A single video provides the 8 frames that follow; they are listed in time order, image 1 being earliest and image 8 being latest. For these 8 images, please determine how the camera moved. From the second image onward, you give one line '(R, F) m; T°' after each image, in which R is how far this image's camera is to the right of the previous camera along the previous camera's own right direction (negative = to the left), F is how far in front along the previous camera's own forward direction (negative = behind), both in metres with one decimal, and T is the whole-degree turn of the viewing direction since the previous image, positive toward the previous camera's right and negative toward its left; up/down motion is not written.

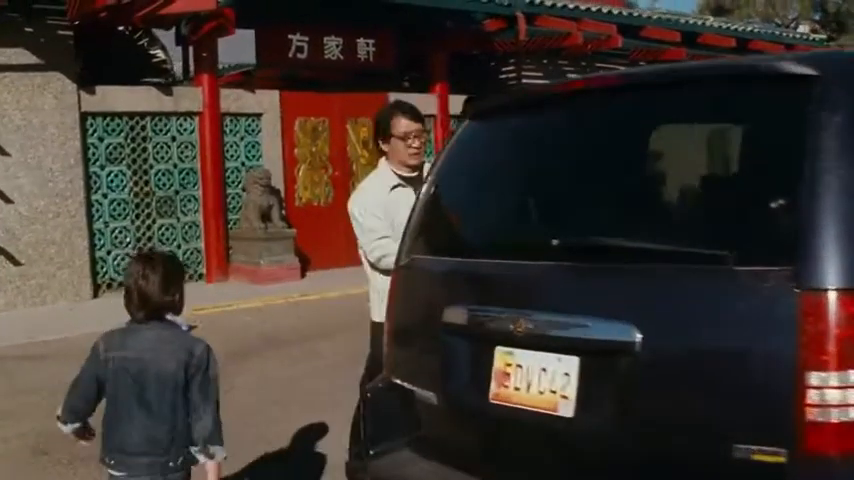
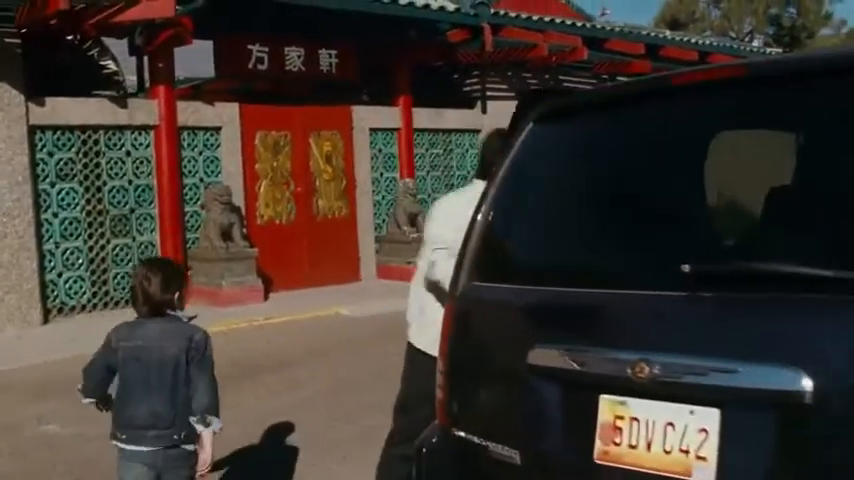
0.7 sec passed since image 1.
(-0.3, +0.6) m; +3°
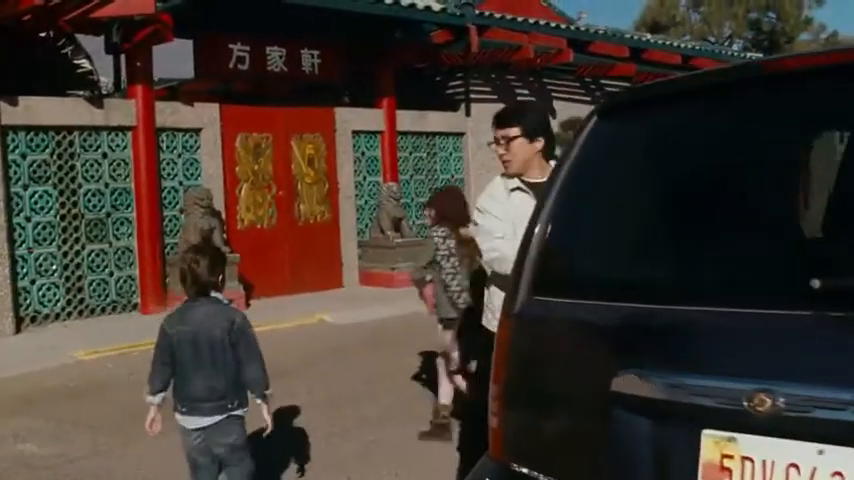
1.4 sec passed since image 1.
(-0.2, +0.4) m; +2°
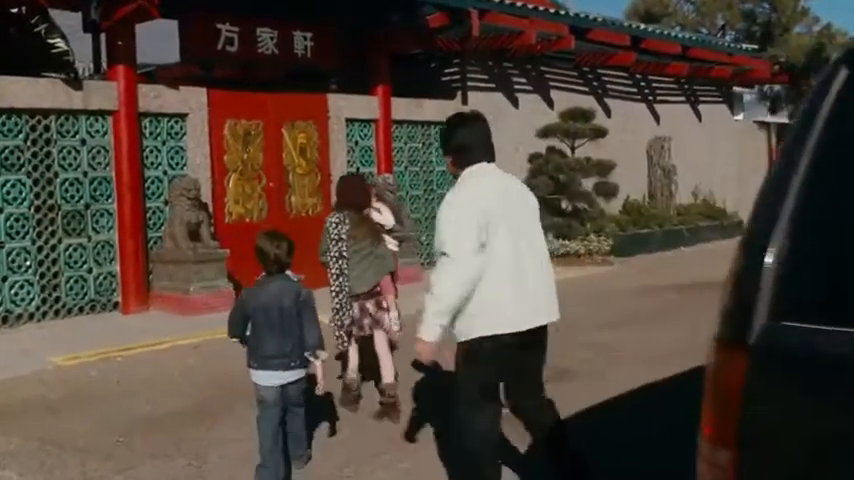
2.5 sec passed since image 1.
(-0.4, +0.8) m; +2°
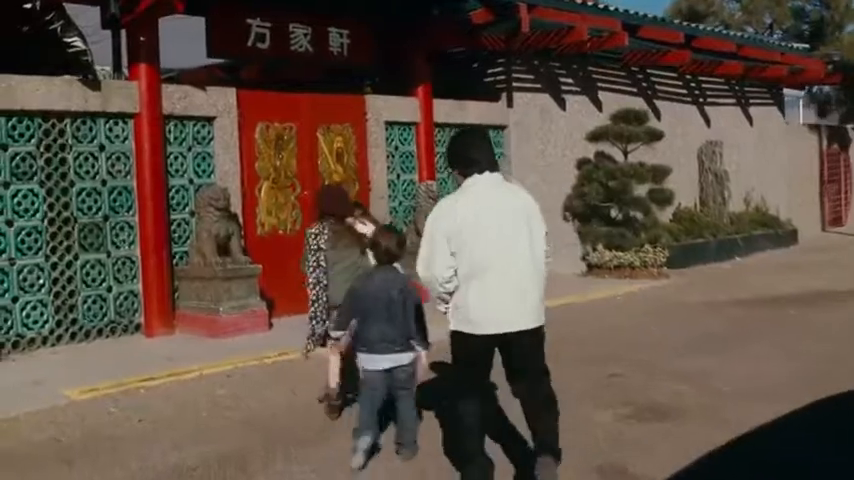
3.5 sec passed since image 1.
(-0.3, +1.0) m; -1°
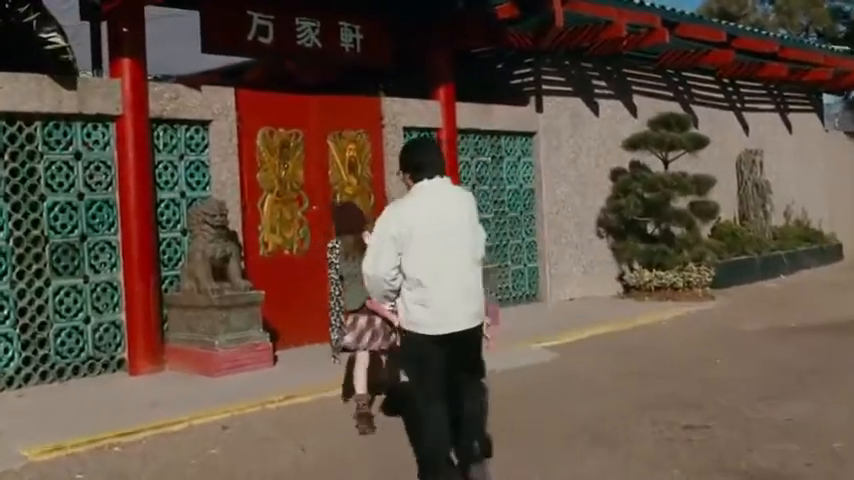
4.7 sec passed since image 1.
(-0.2, +1.4) m; 0°
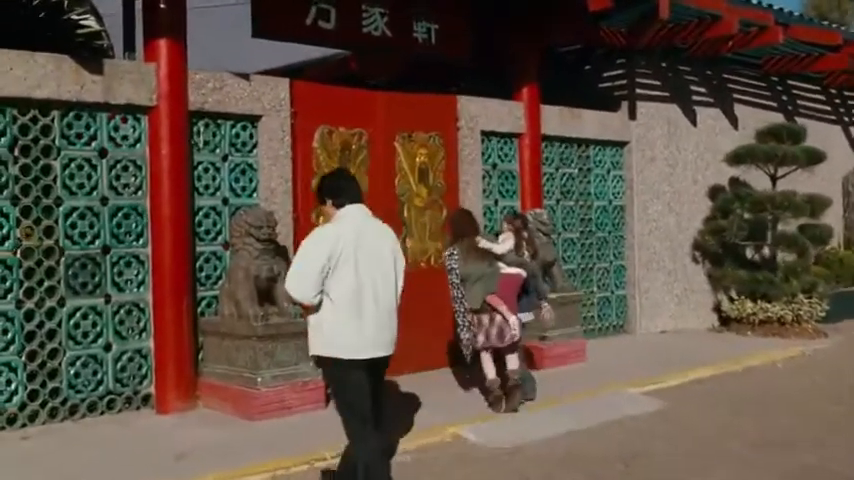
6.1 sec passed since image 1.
(-0.2, +1.4) m; -3°
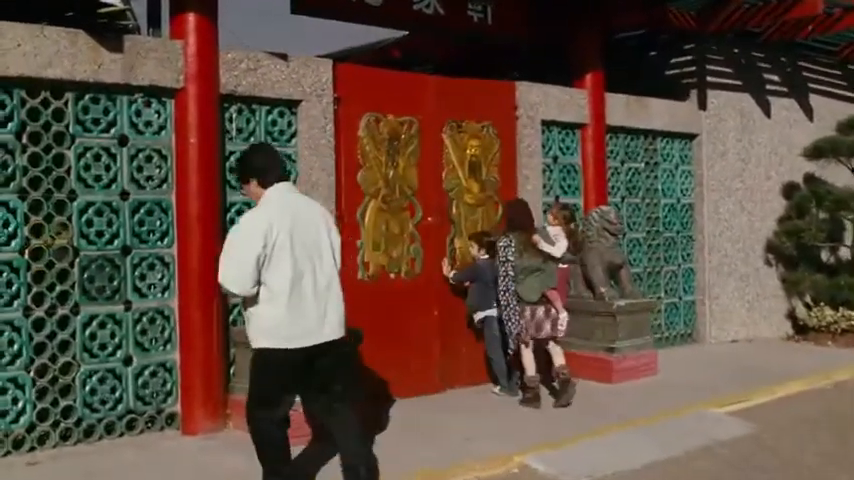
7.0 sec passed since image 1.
(-0.2, +0.9) m; -2°
